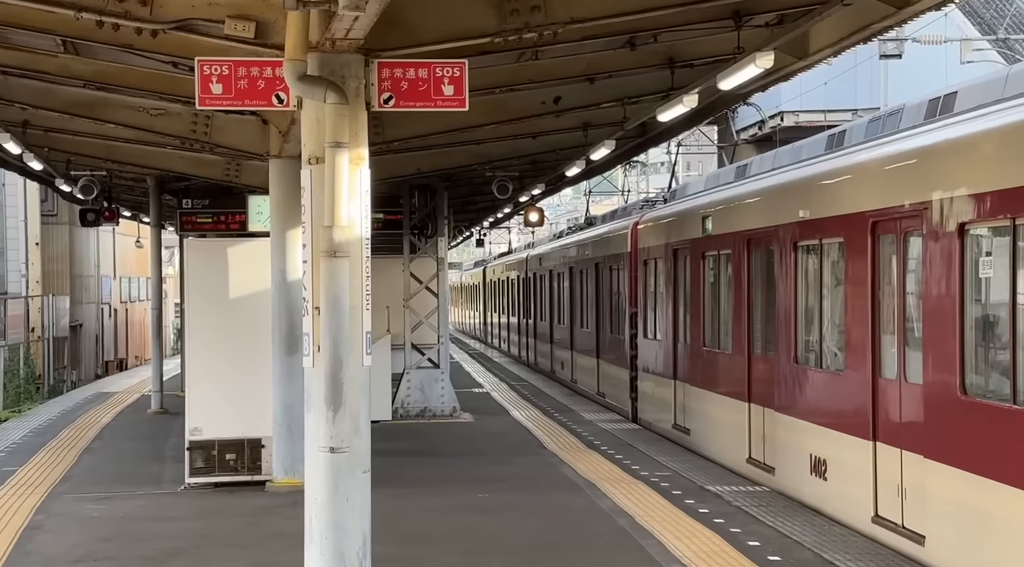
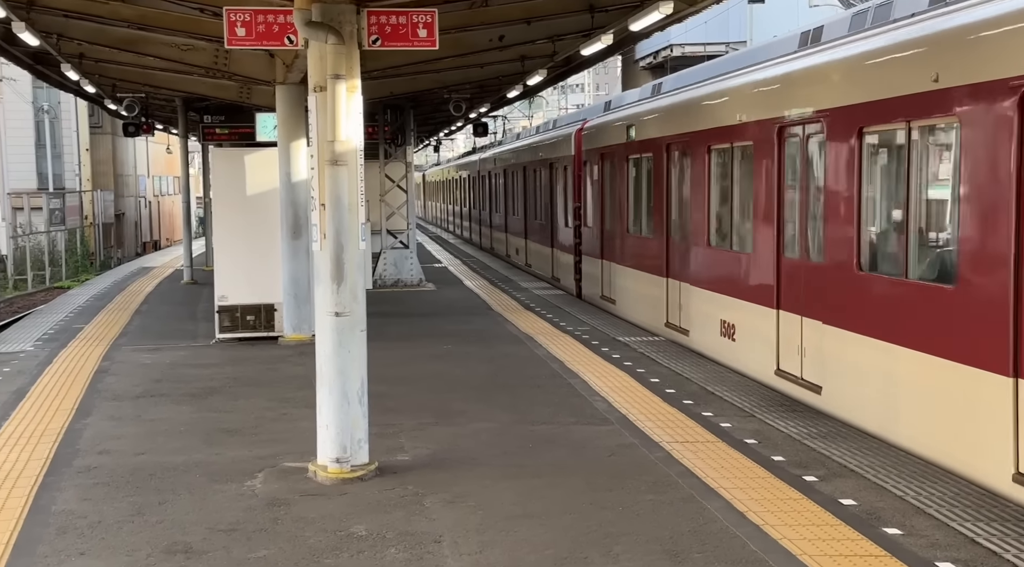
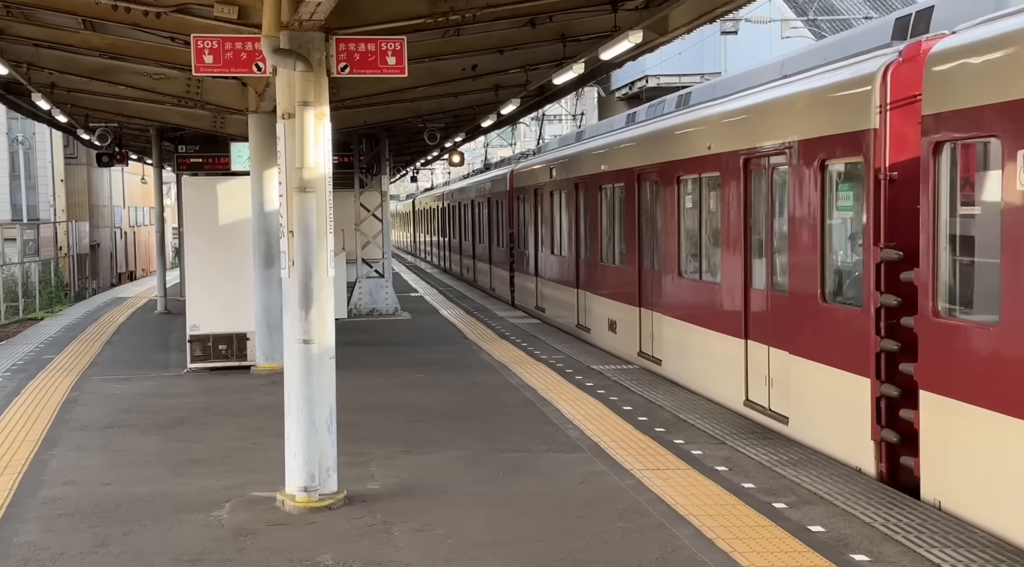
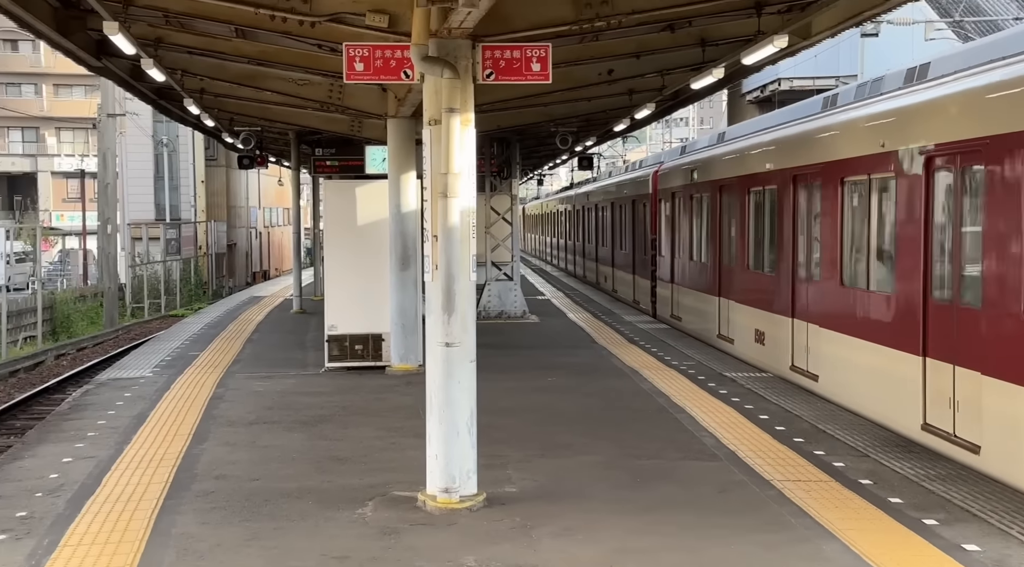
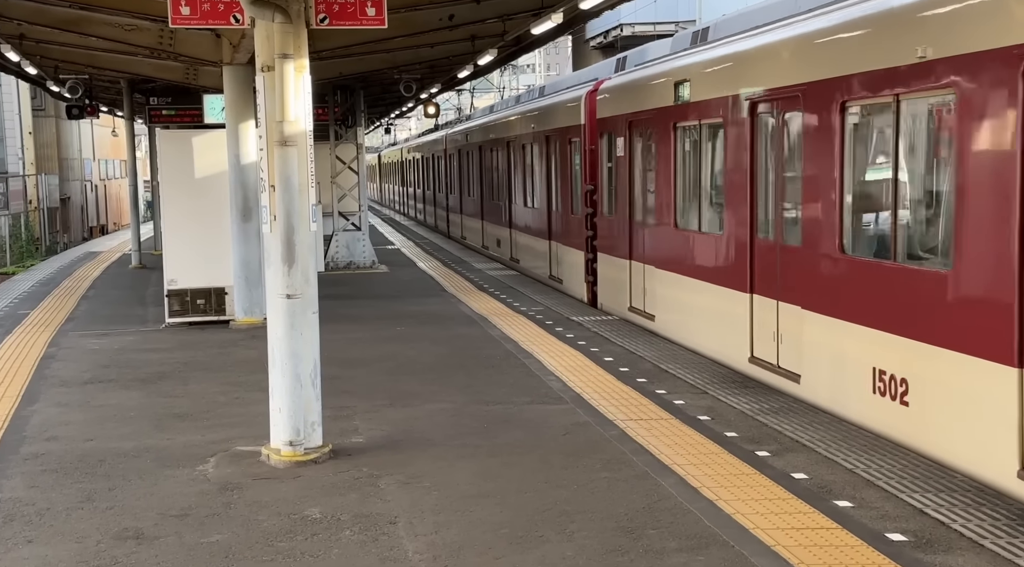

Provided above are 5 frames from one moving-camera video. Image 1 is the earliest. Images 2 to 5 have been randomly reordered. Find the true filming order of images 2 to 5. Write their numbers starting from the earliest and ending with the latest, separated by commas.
3, 5, 2, 4
